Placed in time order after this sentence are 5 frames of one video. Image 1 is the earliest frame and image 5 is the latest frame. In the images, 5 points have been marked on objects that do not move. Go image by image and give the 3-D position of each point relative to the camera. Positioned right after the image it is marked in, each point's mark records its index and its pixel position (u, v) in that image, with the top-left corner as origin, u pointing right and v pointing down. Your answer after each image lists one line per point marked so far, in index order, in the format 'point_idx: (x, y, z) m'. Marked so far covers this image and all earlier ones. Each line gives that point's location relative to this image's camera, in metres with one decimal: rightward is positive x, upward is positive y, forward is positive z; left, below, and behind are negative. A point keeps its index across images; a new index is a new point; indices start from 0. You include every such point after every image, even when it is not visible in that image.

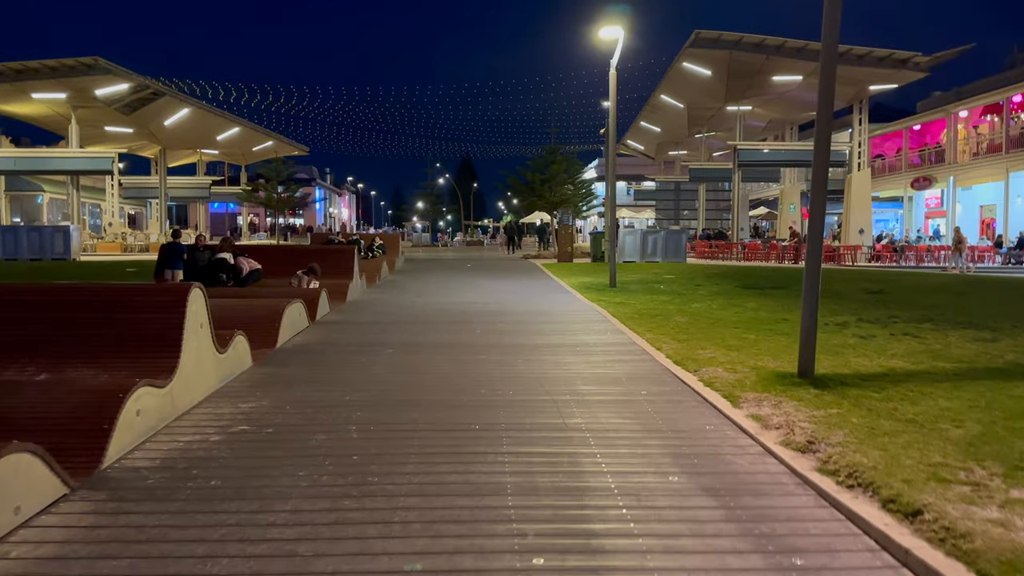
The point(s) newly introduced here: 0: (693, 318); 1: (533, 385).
0: (+2.6, -0.4, +11.8) m
1: (+0.2, -0.9, +7.5) m
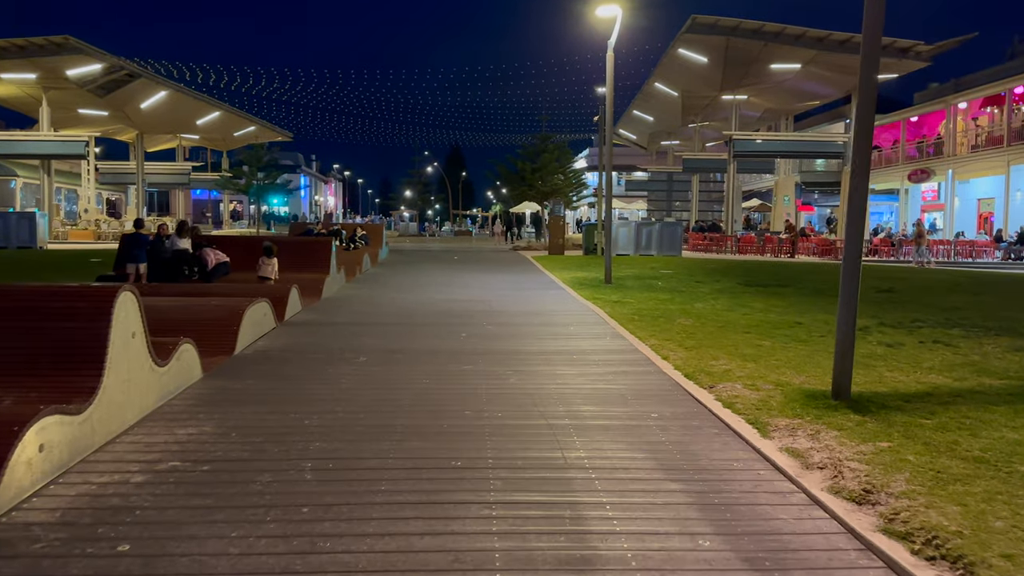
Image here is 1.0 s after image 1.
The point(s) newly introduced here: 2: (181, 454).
0: (+2.5, -0.4, +10.8) m
1: (+0.1, -0.9, +6.5) m
2: (-2.1, -1.1, +5.2) m
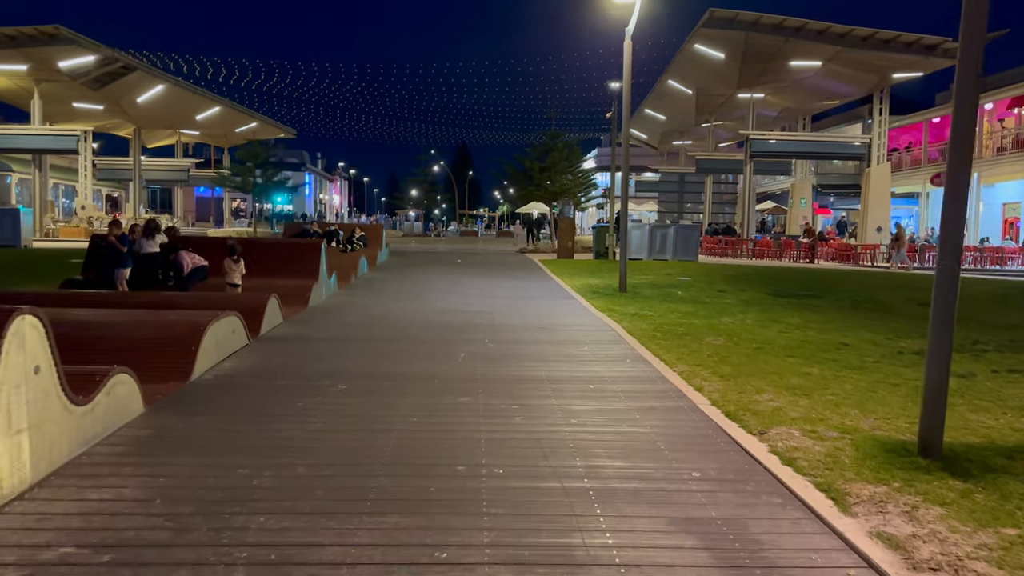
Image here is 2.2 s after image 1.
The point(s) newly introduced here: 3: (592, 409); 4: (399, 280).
0: (+2.6, -0.6, +9.5) m
1: (+0.1, -1.1, +5.2) m
2: (-2.1, -1.2, +3.9) m
3: (+0.6, -1.0, +6.4) m
4: (-2.4, +0.2, +17.1) m
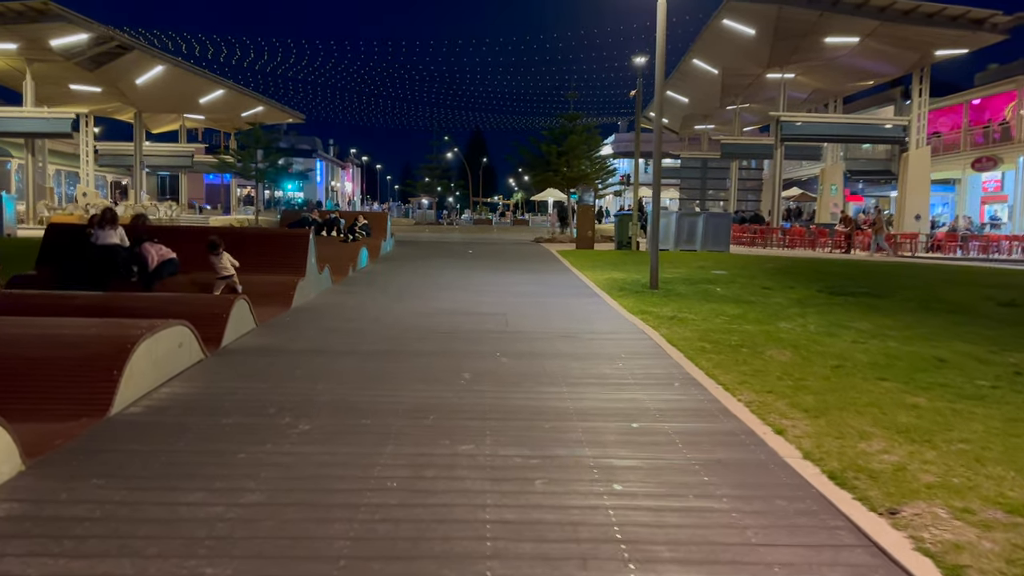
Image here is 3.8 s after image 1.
0: (+2.7, -0.6, +7.7) m
1: (+0.2, -1.2, +3.5) m
2: (-2.0, -1.3, +2.3) m
3: (+0.7, -1.0, +4.7) m
4: (-2.1, +0.3, +15.4) m
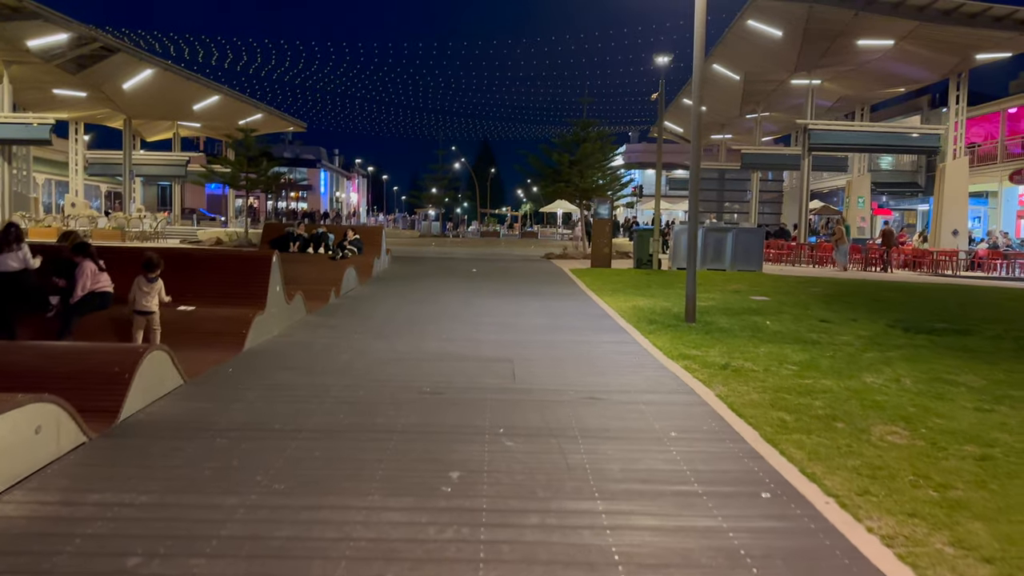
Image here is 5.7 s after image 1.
0: (+2.8, -1.0, +5.6) m
1: (+0.2, -1.5, +1.3) m
2: (-2.0, -1.6, +0.2) m
3: (+0.8, -1.3, +2.5) m
4: (-1.9, -0.2, +13.3) m
